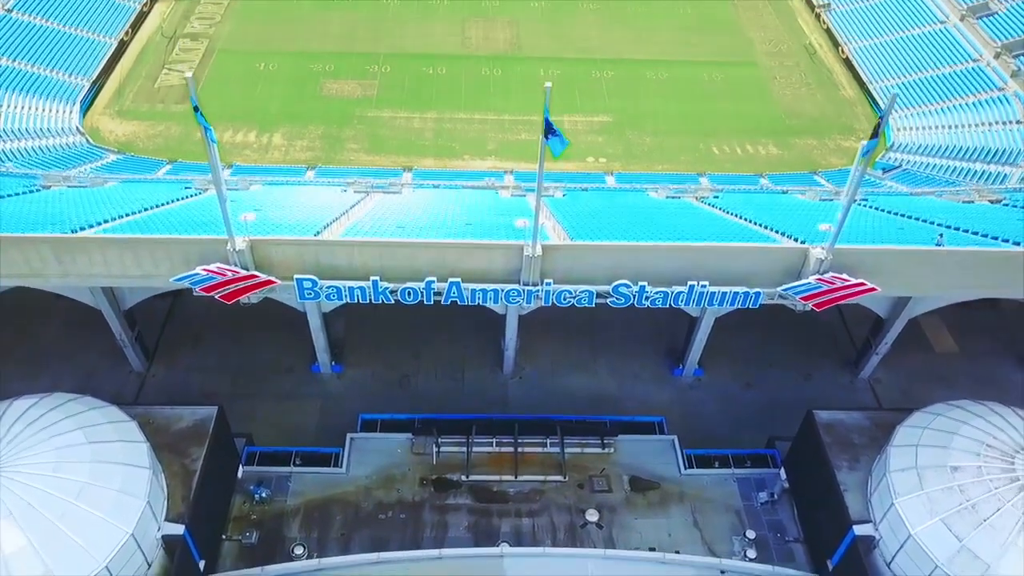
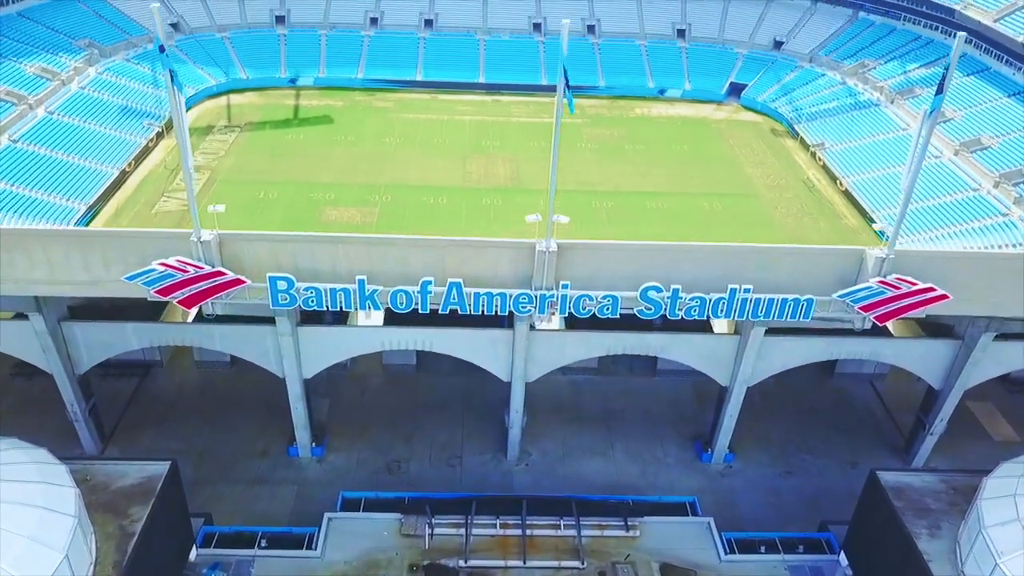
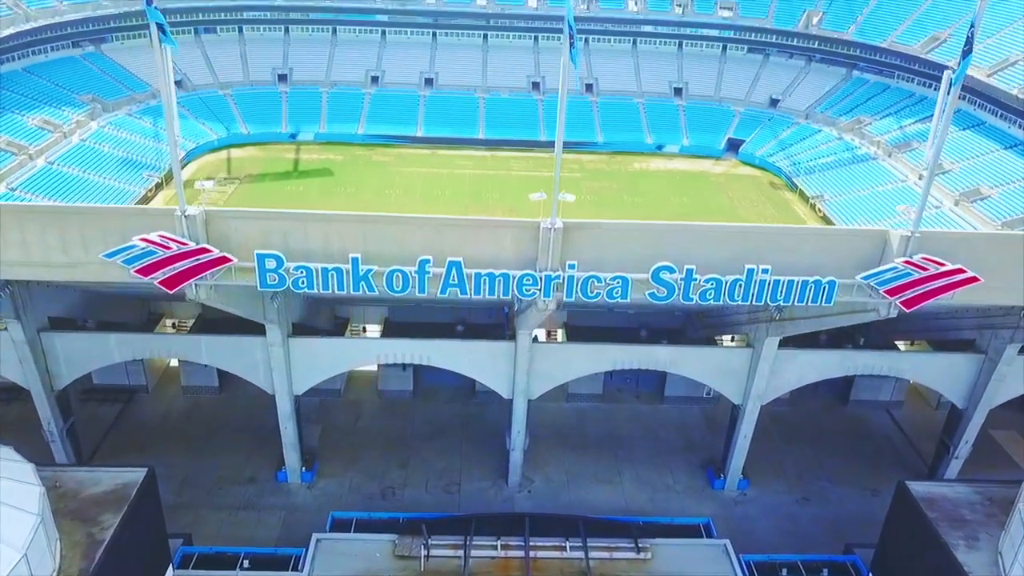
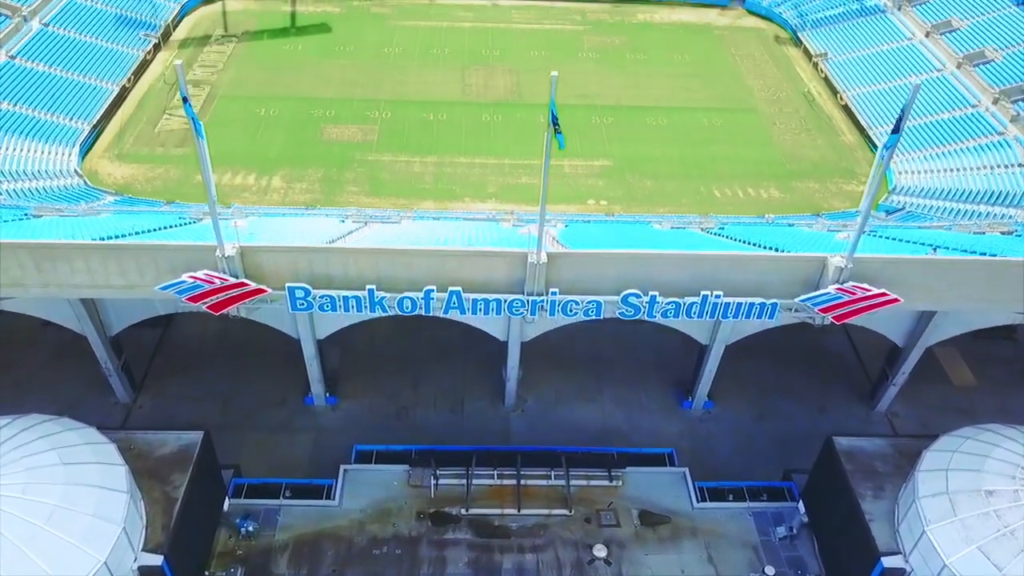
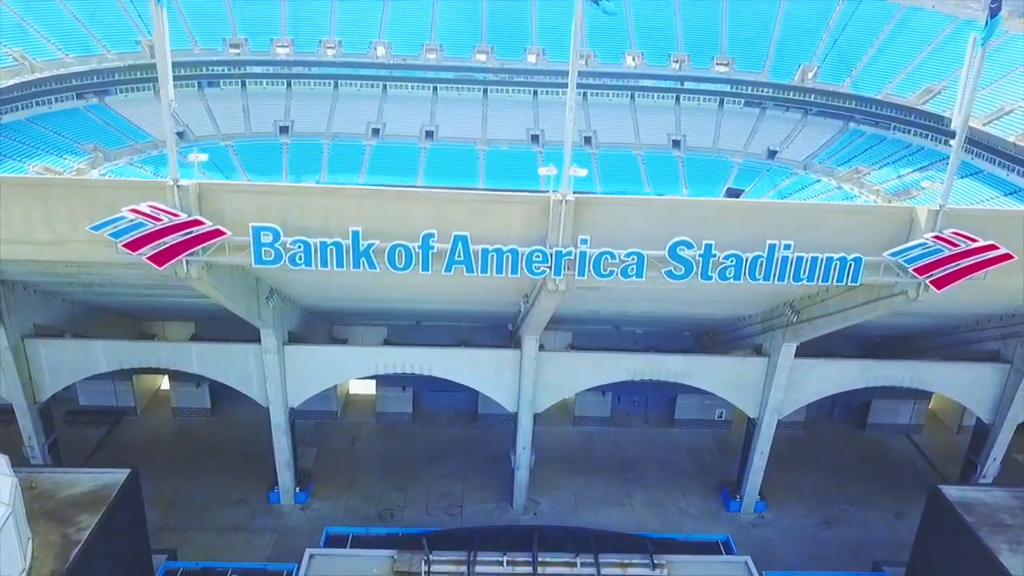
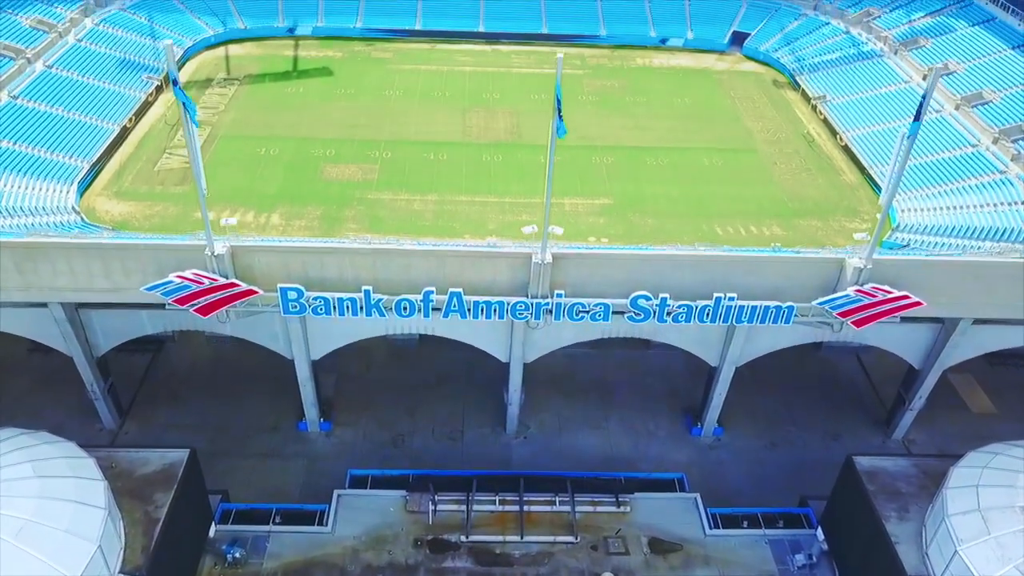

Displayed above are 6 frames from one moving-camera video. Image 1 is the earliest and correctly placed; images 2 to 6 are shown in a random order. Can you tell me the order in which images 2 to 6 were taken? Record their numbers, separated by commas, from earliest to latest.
4, 6, 2, 3, 5
